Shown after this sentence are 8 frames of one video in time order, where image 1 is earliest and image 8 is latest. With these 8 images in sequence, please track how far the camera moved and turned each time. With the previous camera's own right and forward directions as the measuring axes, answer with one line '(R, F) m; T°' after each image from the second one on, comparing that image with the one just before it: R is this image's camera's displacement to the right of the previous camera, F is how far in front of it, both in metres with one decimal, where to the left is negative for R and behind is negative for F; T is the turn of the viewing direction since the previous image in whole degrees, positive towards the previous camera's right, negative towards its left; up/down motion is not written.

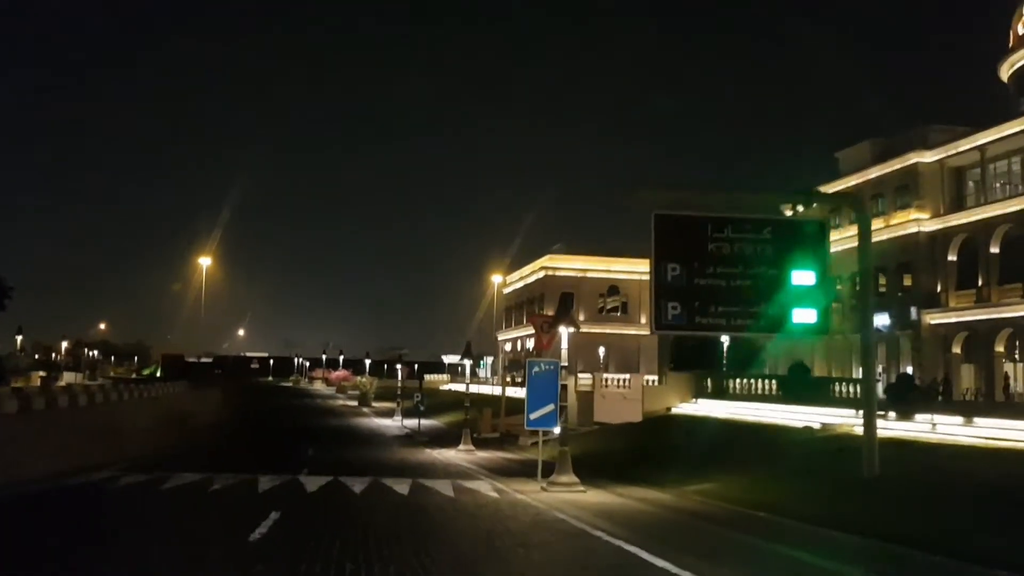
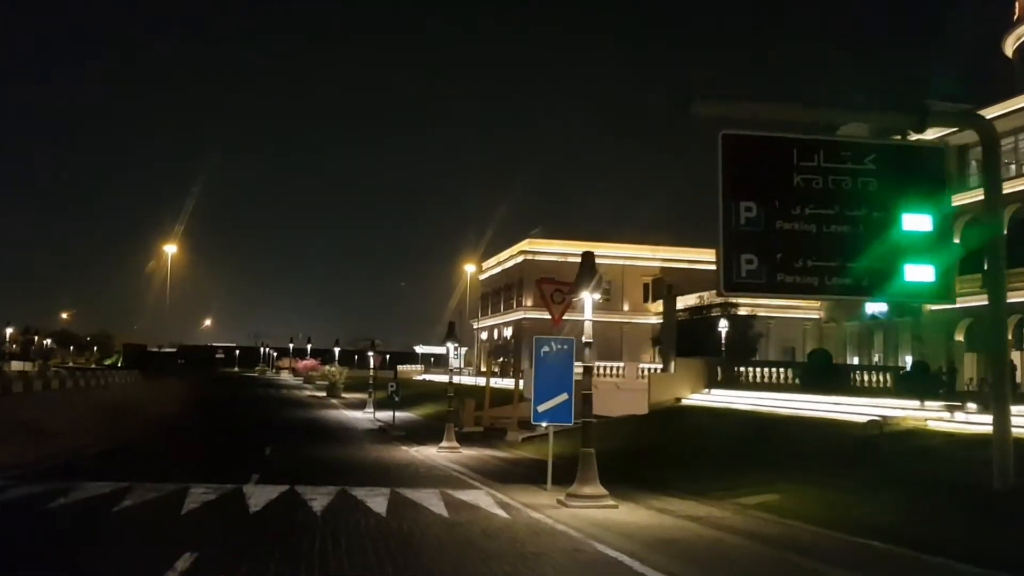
(-0.6, +4.8) m; +2°
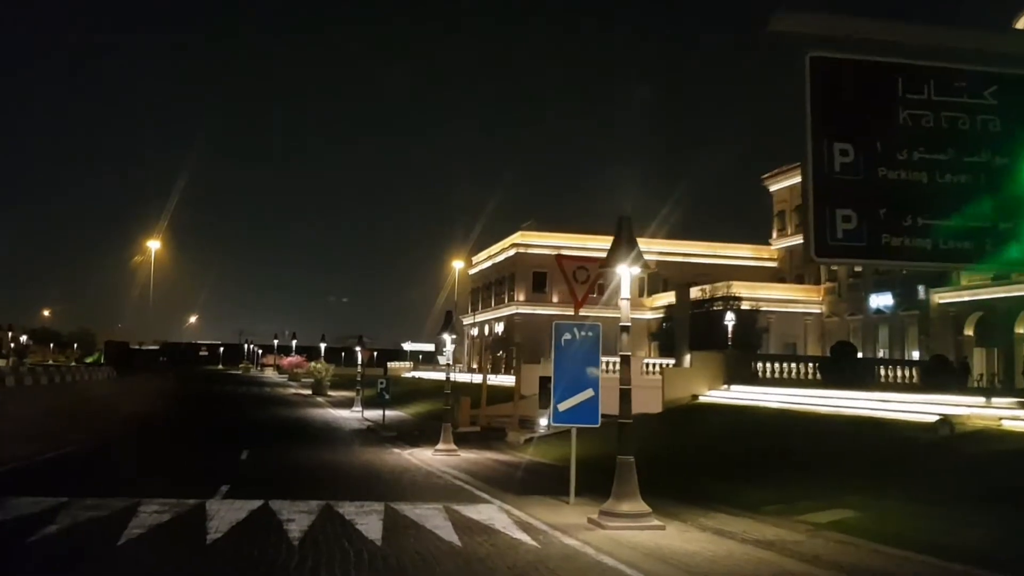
(-0.5, +2.9) m; +1°
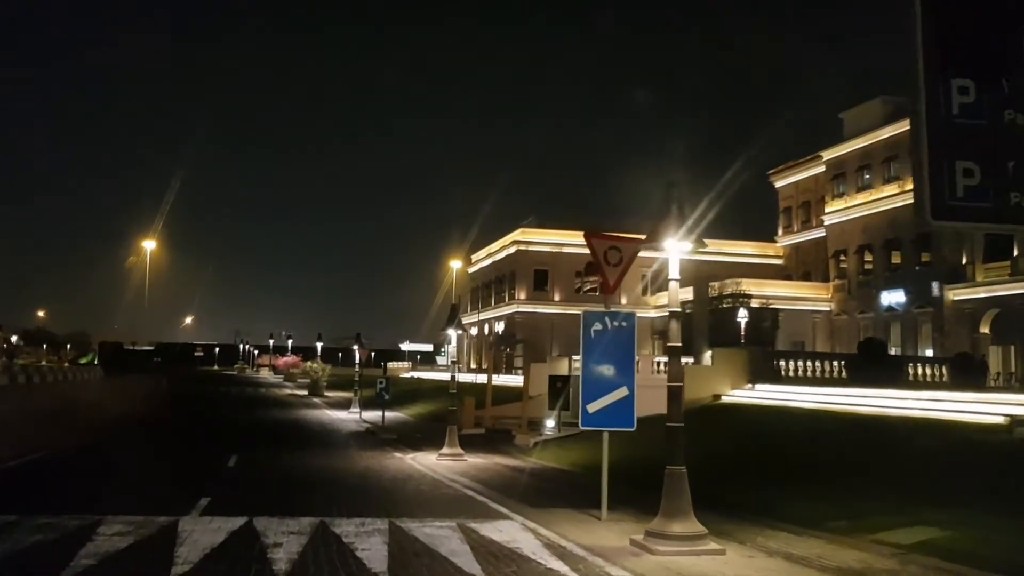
(-0.4, +2.1) m; 0°
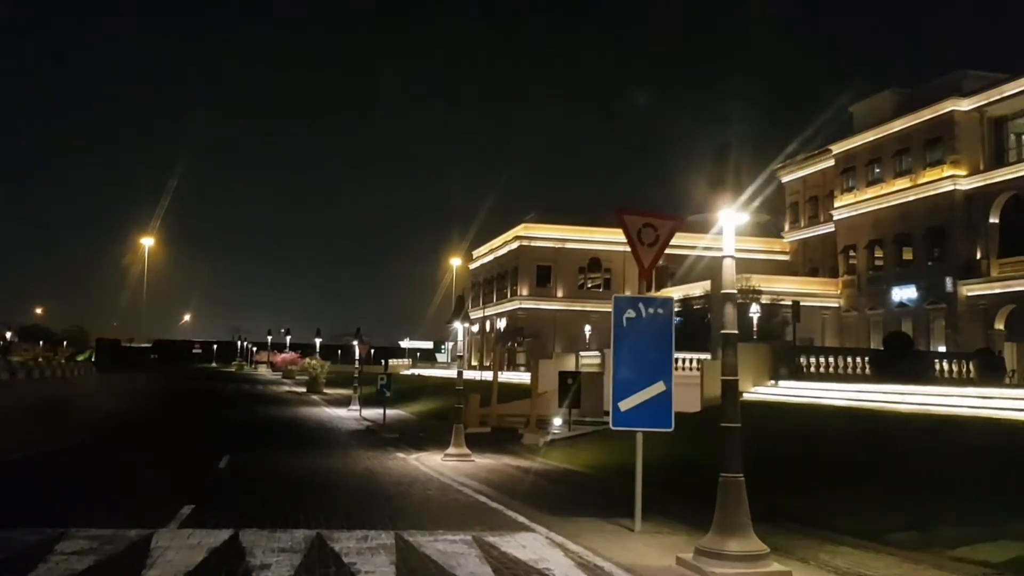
(-0.3, +1.6) m; 0°
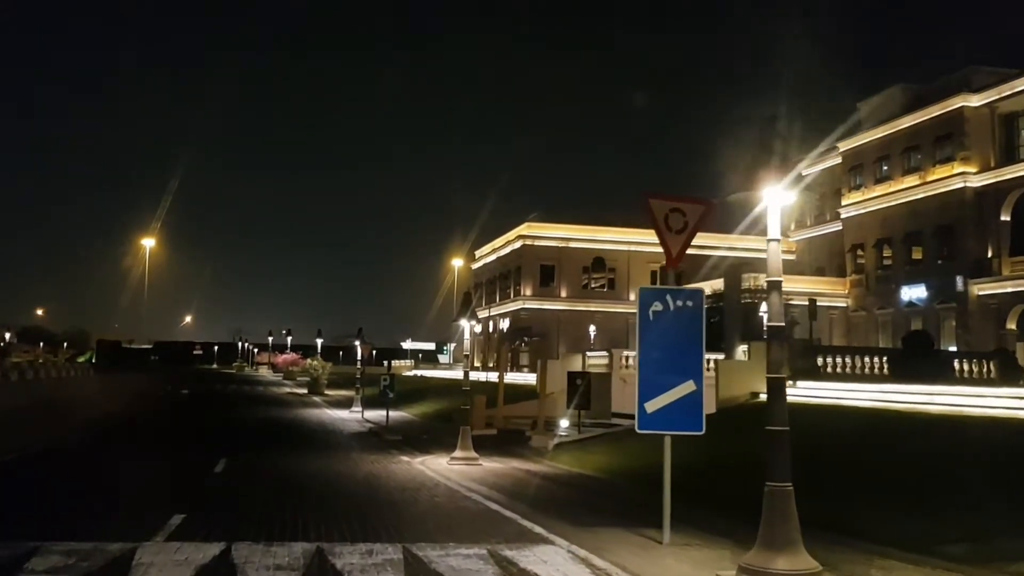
(-0.2, +1.0) m; 0°
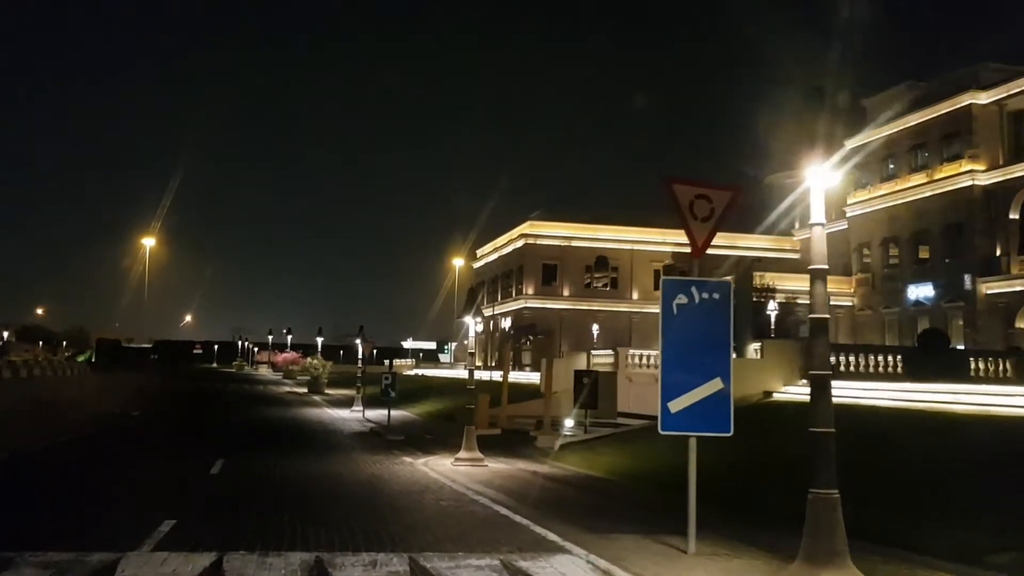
(-0.1, +0.8) m; 0°
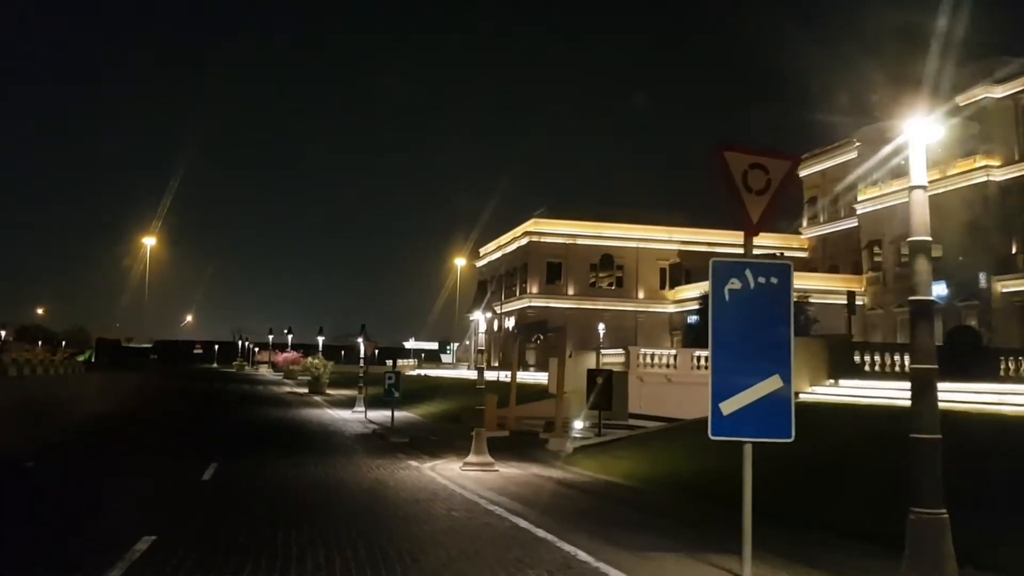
(-0.3, +1.4) m; 0°
